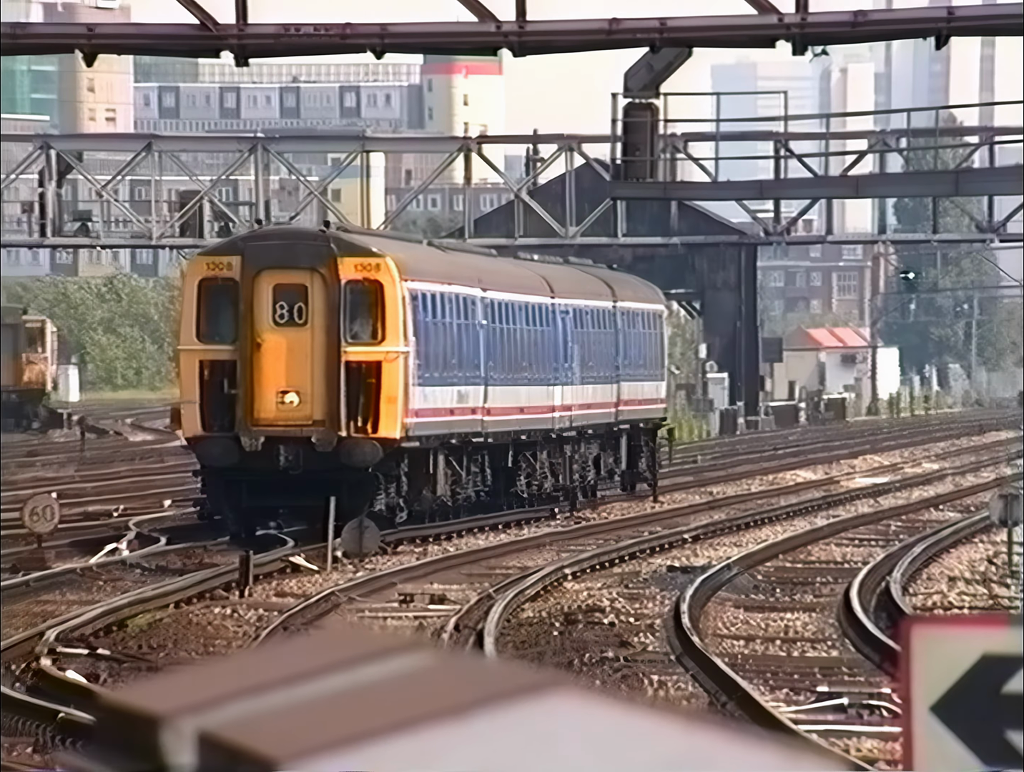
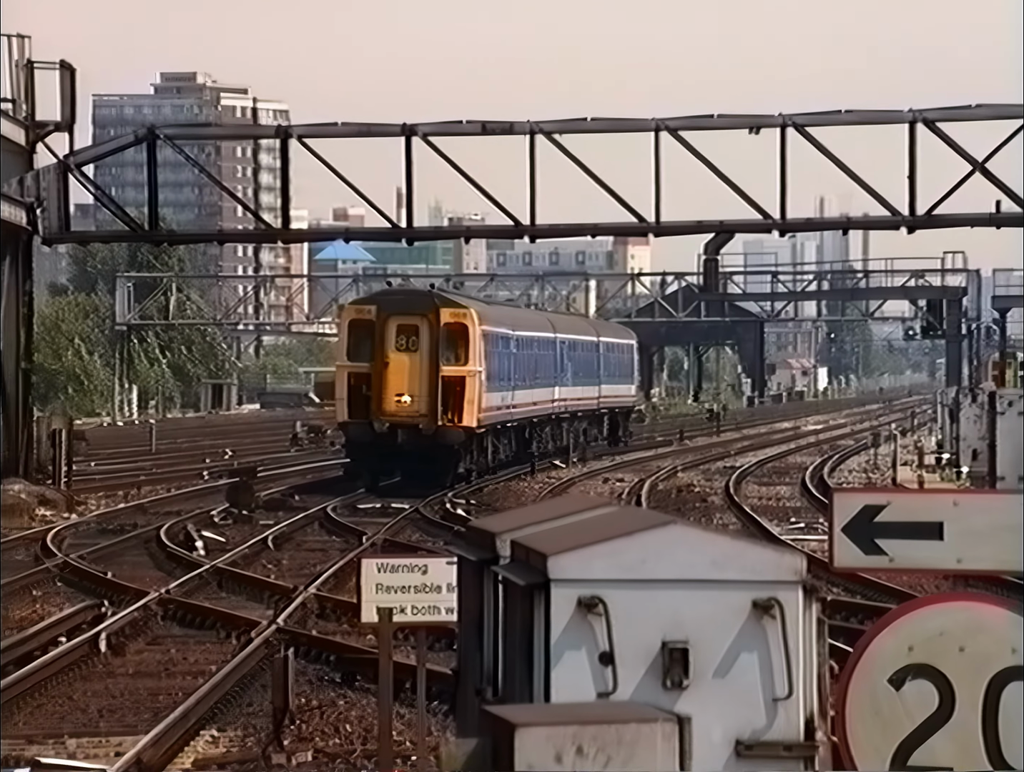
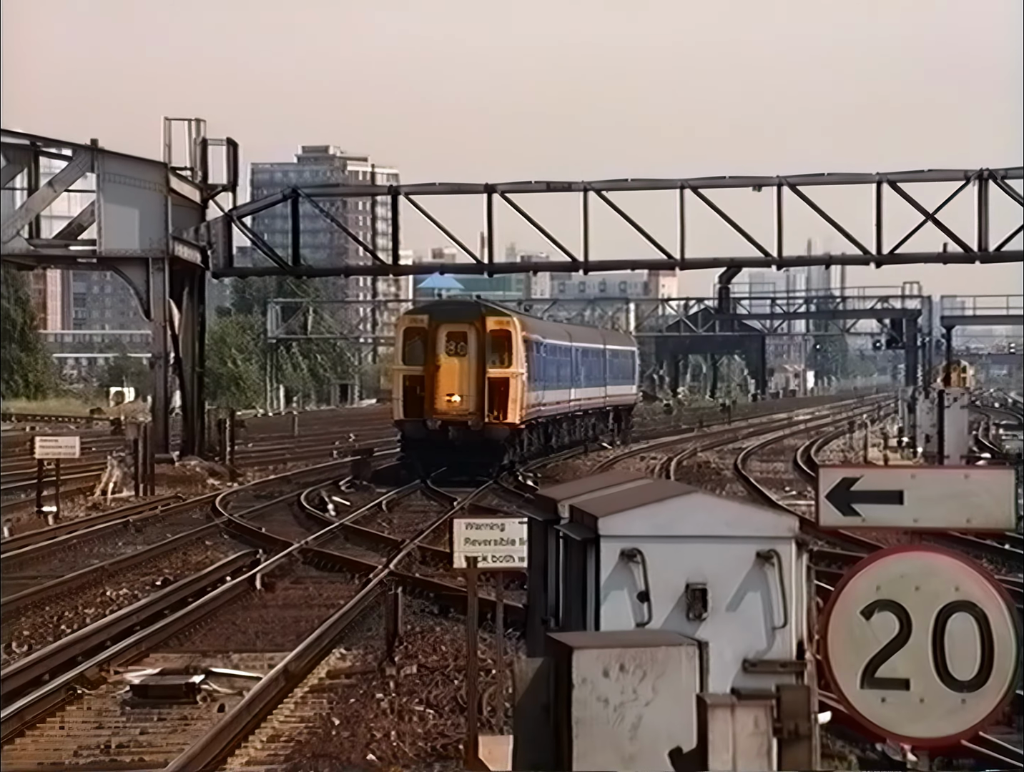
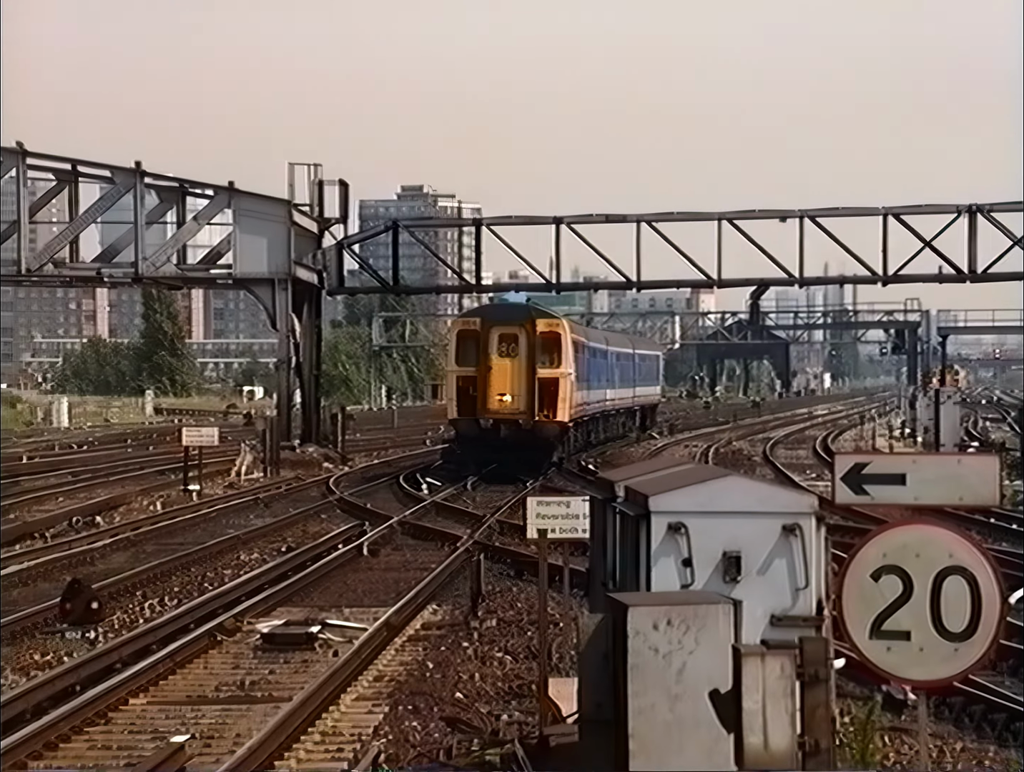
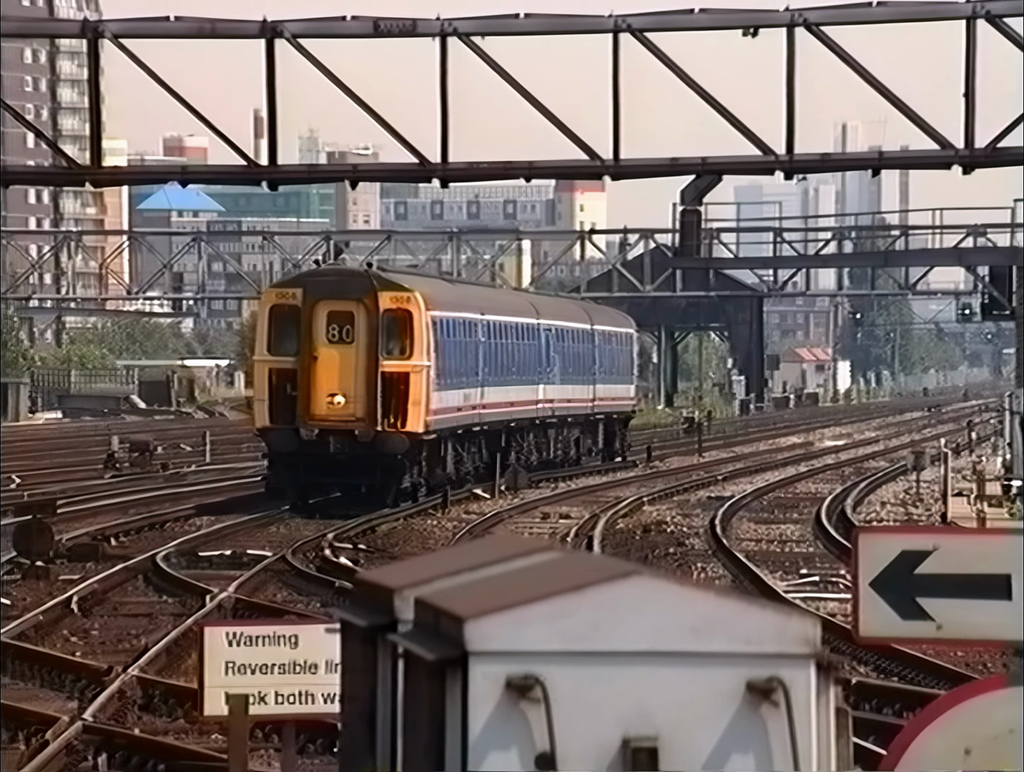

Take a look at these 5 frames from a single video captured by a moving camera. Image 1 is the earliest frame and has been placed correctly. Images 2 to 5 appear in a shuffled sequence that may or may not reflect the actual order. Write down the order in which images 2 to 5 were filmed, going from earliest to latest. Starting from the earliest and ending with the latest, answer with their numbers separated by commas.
5, 2, 3, 4
